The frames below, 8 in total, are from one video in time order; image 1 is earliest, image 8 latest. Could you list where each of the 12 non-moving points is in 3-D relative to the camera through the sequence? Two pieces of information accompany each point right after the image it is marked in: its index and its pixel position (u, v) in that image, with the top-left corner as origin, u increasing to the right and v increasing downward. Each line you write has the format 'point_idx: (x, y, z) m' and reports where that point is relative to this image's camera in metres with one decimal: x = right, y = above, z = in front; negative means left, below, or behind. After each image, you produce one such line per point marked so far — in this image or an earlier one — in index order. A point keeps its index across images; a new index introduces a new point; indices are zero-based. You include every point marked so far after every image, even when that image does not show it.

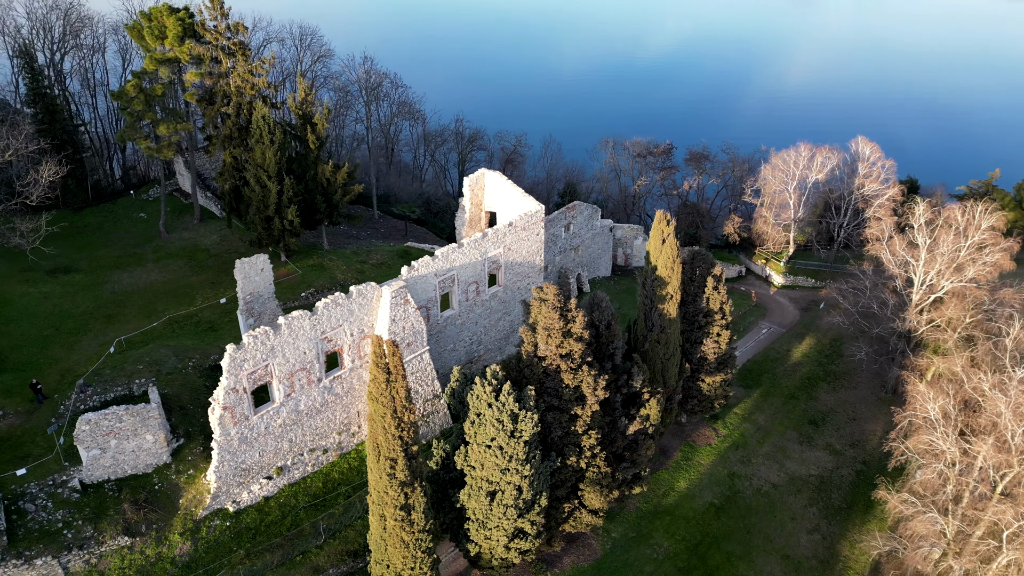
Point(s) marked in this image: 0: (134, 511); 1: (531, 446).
0: (-9.9, -5.8, +19.8) m
1: (+0.5, -4.1, +19.5) m
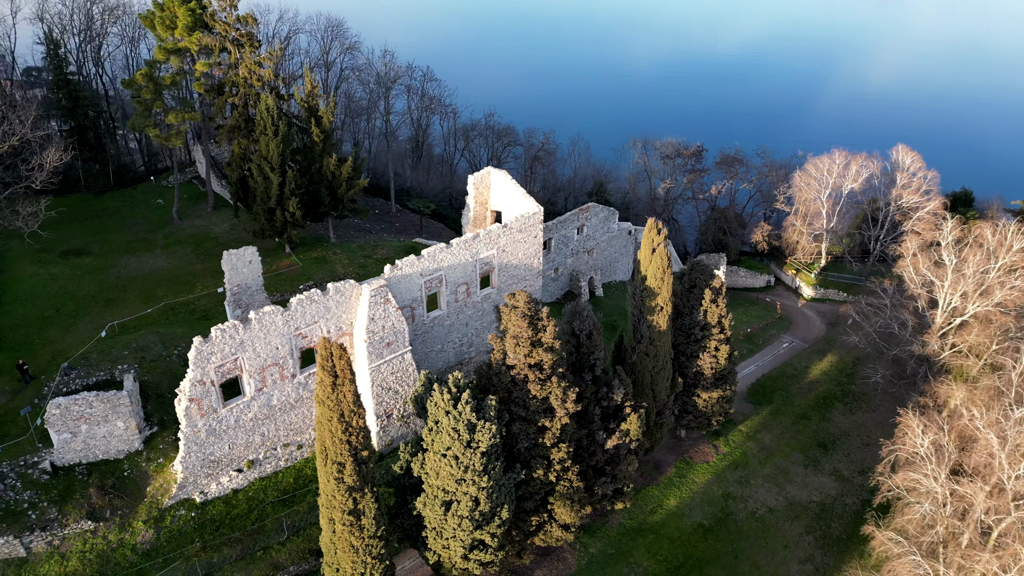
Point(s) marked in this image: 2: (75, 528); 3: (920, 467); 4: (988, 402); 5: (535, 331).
0: (-11.0, -5.5, +20.1) m
1: (-0.5, -4.2, +18.9) m
2: (-11.3, -6.2, +19.5) m
3: (+10.0, -4.4, +18.6) m
4: (+12.1, -2.9, +19.3) m
5: (+0.6, -1.1, +19.6) m
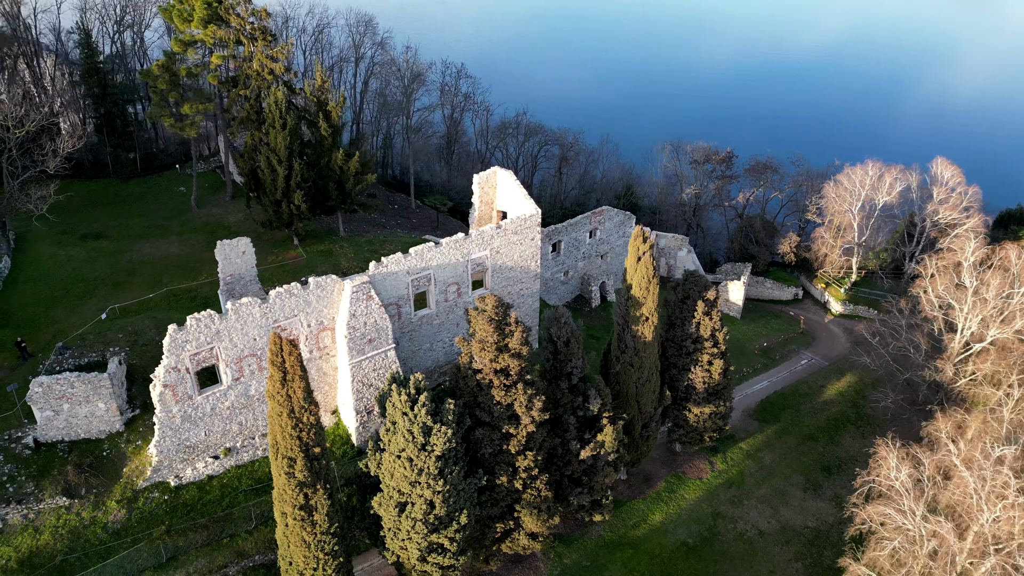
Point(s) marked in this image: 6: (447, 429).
0: (-11.9, -5.1, +20.7) m
1: (-1.6, -4.3, +18.7) m
2: (-12.3, -5.7, +20.2) m
3: (+8.9, -5.0, +17.6) m
4: (+11.1, -3.6, +18.1) m
5: (-0.3, -1.2, +19.3) m
6: (-1.6, -3.4, +18.3) m
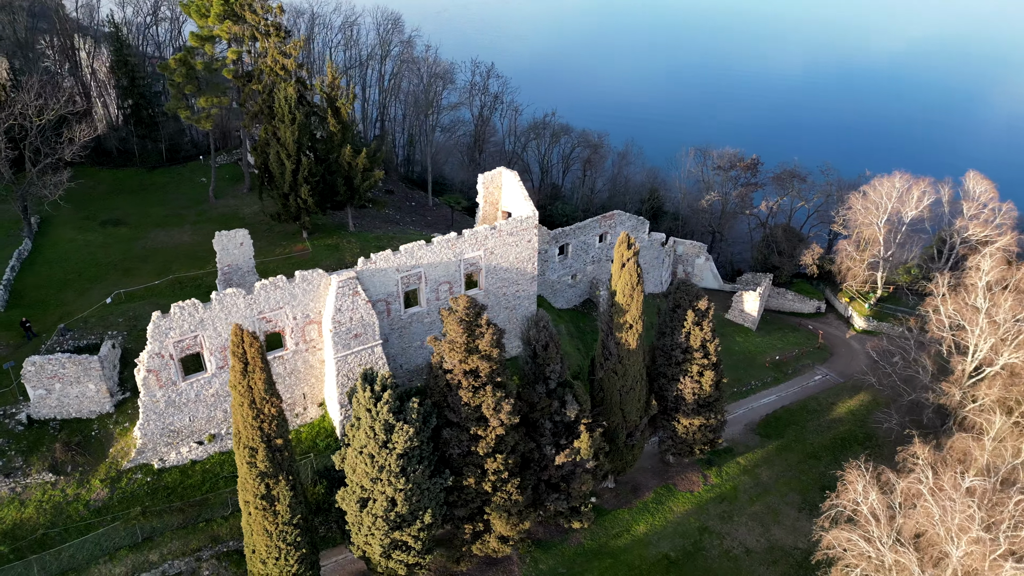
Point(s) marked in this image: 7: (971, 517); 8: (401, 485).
0: (-12.7, -4.6, +21.5) m
1: (-2.5, -4.3, +18.8) m
2: (-13.2, -5.3, +21.0) m
3: (+7.8, -5.3, +16.9) m
4: (+10.1, -4.1, +17.2) m
5: (-1.0, -1.2, +19.2) m
6: (-2.5, -3.4, +18.3) m
7: (+9.1, -4.5, +14.9) m
8: (-2.7, -4.8, +18.6) m
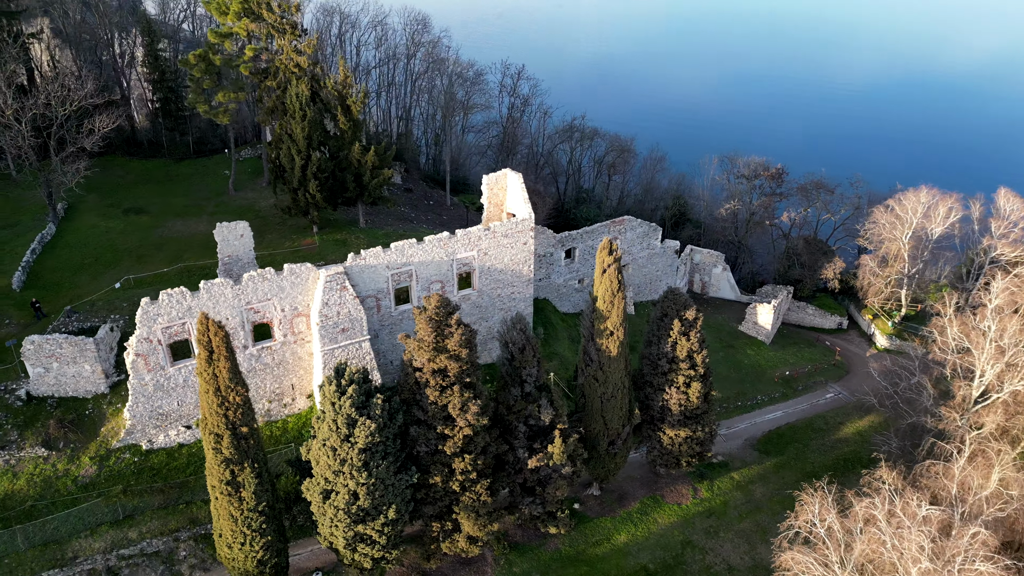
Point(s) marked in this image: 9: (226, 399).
0: (-13.5, -4.2, +22.4) m
1: (-3.5, -4.2, +19.0) m
2: (-14.0, -4.8, +22.0) m
3: (+6.6, -5.7, +16.4) m
4: (+9.0, -4.5, +16.6) m
5: (-1.9, -1.2, +19.3) m
6: (-3.5, -3.3, +18.5) m
7: (+7.8, -4.9, +14.3) m
8: (-3.7, -4.8, +18.8) m
9: (-6.8, -2.6, +17.9) m
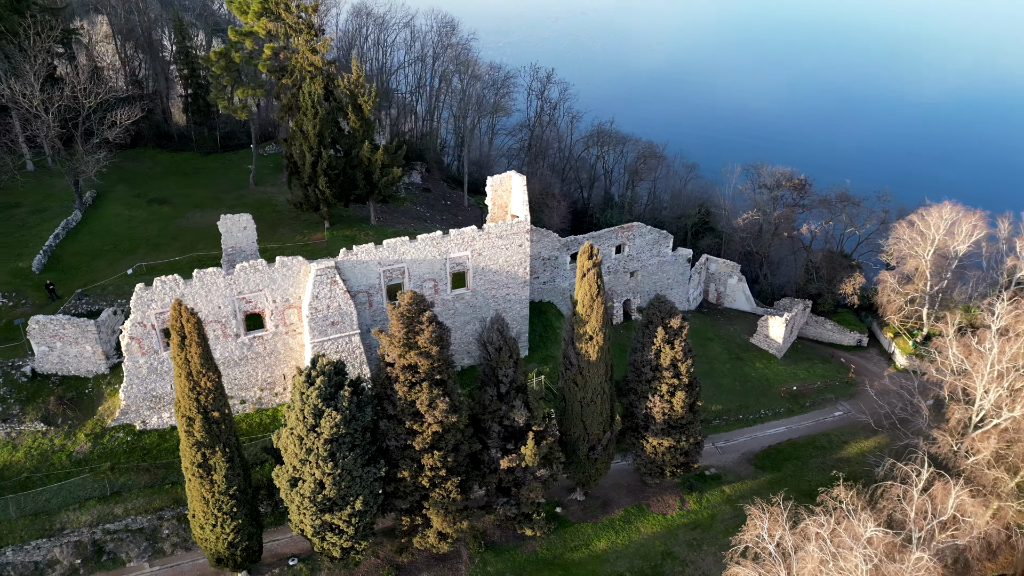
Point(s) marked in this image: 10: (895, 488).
0: (-14.1, -3.6, +23.5) m
1: (-4.4, -4.0, +19.4) m
2: (-14.7, -4.2, +23.1) m
3: (+5.4, -5.9, +16.0) m
4: (+7.9, -4.9, +16.1) m
5: (-2.6, -1.2, +19.6) m
6: (-4.4, -3.1, +18.9) m
7: (+6.4, -5.2, +13.9) m
8: (-4.7, -4.6, +19.2) m
9: (-7.7, -2.3, +18.5) m
10: (+8.2, -4.3, +16.3) m
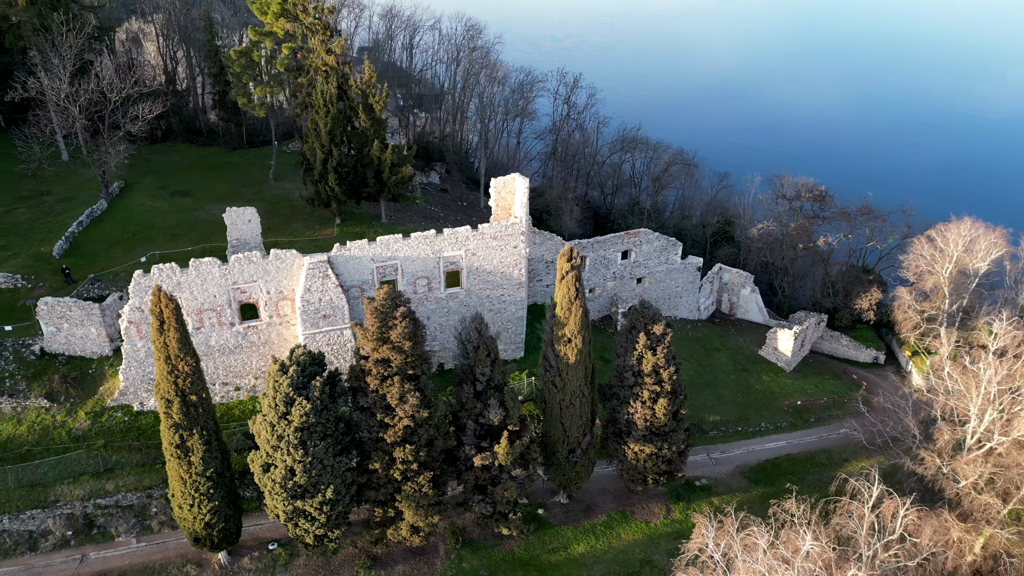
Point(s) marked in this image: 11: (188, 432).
0: (-14.7, -3.1, +24.6) m
1: (-5.3, -3.8, +19.9) m
2: (-15.3, -3.7, +24.3) m
3: (+4.2, -6.1, +15.9) m
4: (+6.7, -5.1, +15.8) m
5: (-3.4, -1.0, +20.0) m
6: (-5.3, -2.9, +19.4) m
7: (+5.1, -5.3, +13.7) m
8: (-5.6, -4.4, +19.7) m
9: (-8.6, -2.0, +19.3) m
10: (+7.1, -4.6, +16.0) m
11: (-8.6, -3.8, +20.0) m
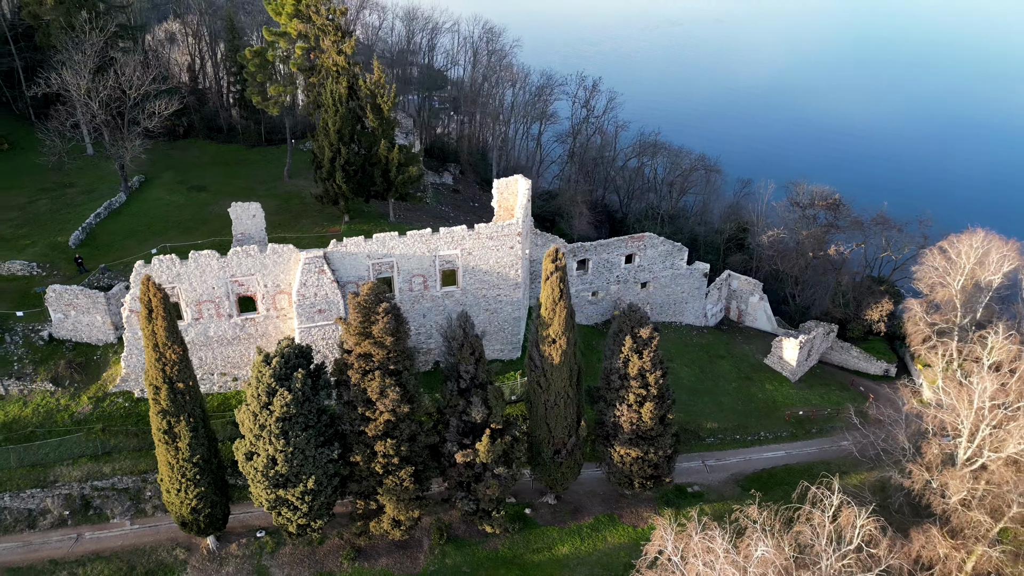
0: (-15.1, -2.7, +25.5) m
1: (-5.9, -3.7, +20.3) m
2: (-15.7, -3.2, +25.2) m
3: (+3.3, -6.1, +15.9) m
4: (+5.8, -5.2, +15.6) m
5: (-3.9, -0.9, +20.4) m
6: (-5.9, -2.8, +19.9) m
7: (+4.2, -5.4, +13.7) m
8: (-6.2, -4.2, +20.2) m
9: (-9.2, -1.8, +19.9) m
10: (+6.3, -4.7, +15.8) m
11: (-9.2, -3.5, +20.6) m
